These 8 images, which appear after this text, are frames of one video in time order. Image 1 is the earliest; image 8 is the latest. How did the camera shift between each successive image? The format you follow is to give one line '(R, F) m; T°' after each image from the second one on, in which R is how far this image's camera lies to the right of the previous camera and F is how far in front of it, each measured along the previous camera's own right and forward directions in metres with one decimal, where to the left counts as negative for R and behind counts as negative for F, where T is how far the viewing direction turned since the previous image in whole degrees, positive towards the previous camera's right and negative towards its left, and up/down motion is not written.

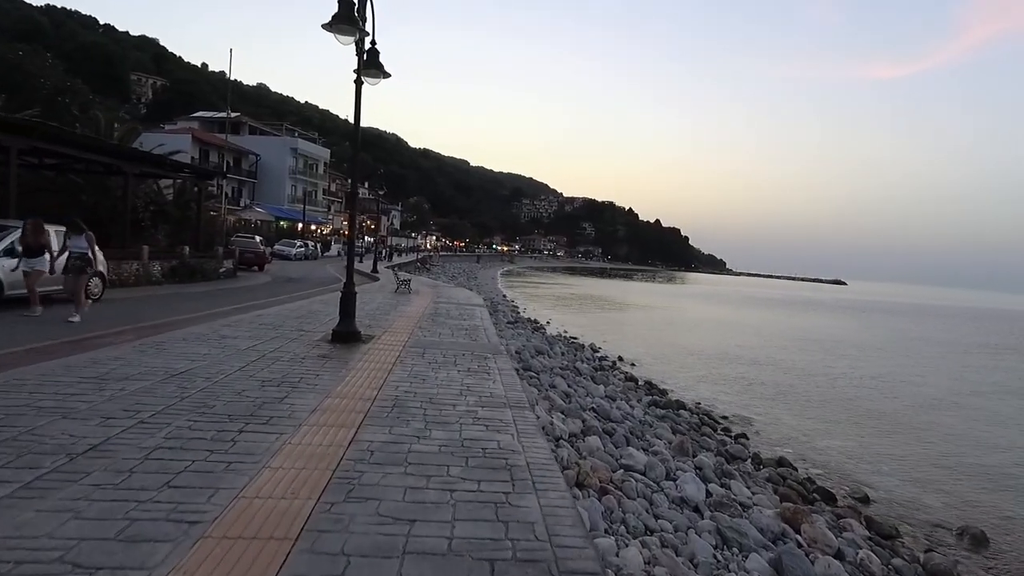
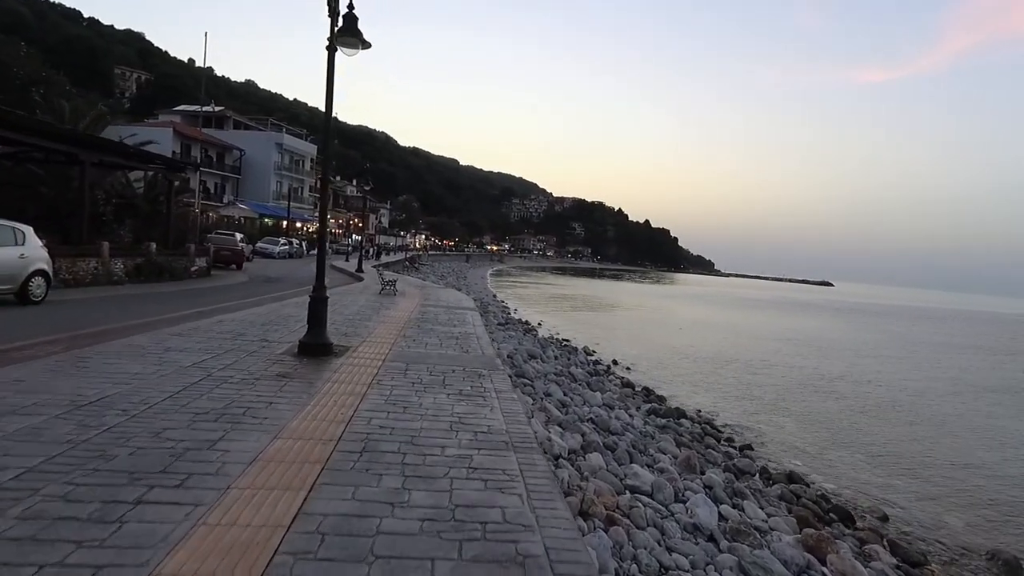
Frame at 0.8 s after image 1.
(-0.1, +0.8) m; +1°
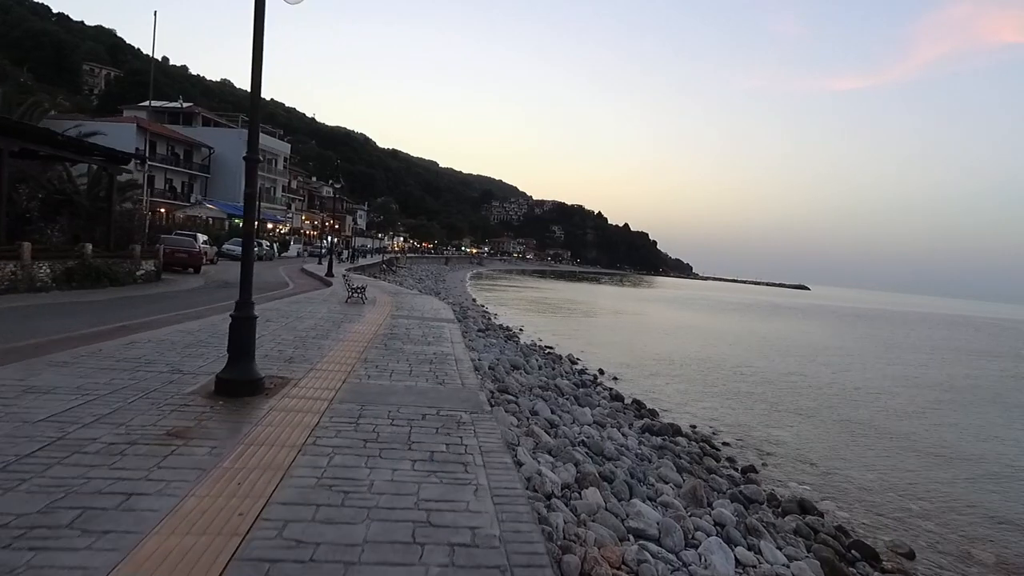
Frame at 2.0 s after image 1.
(-0.1, +1.2) m; +2°
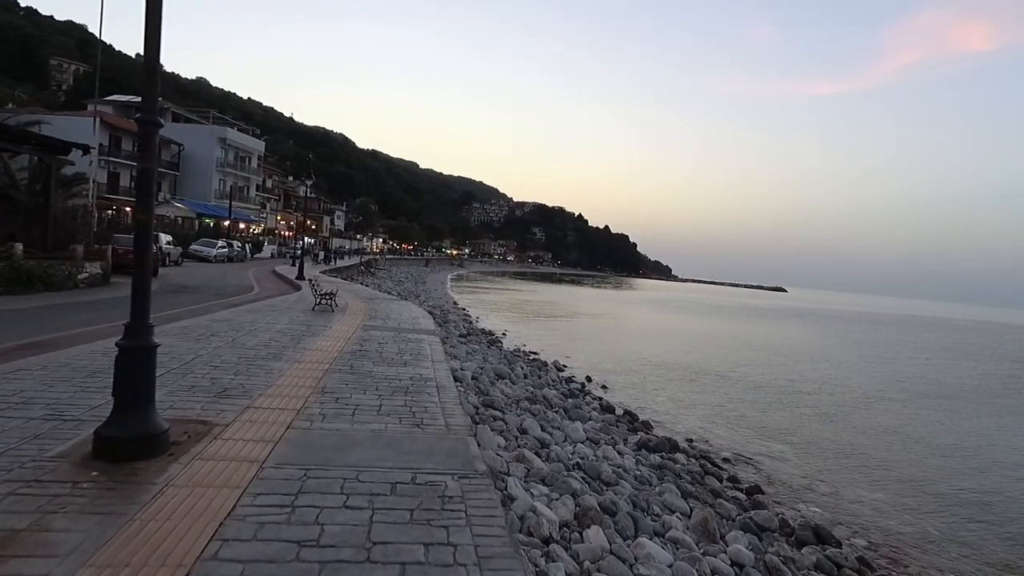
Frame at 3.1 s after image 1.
(-0.1, +1.0) m; +2°
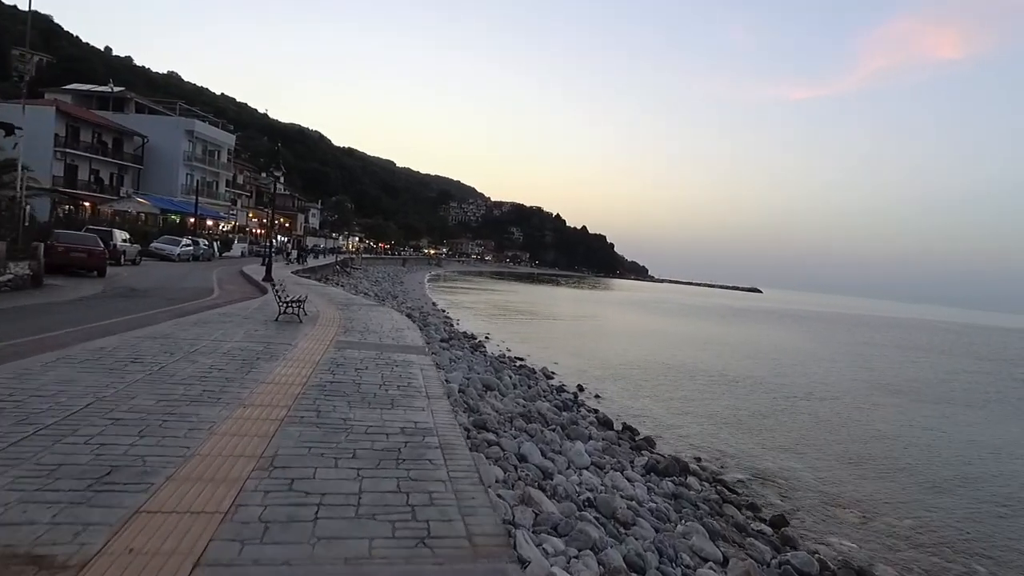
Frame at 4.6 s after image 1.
(-0.3, +1.4) m; +2°
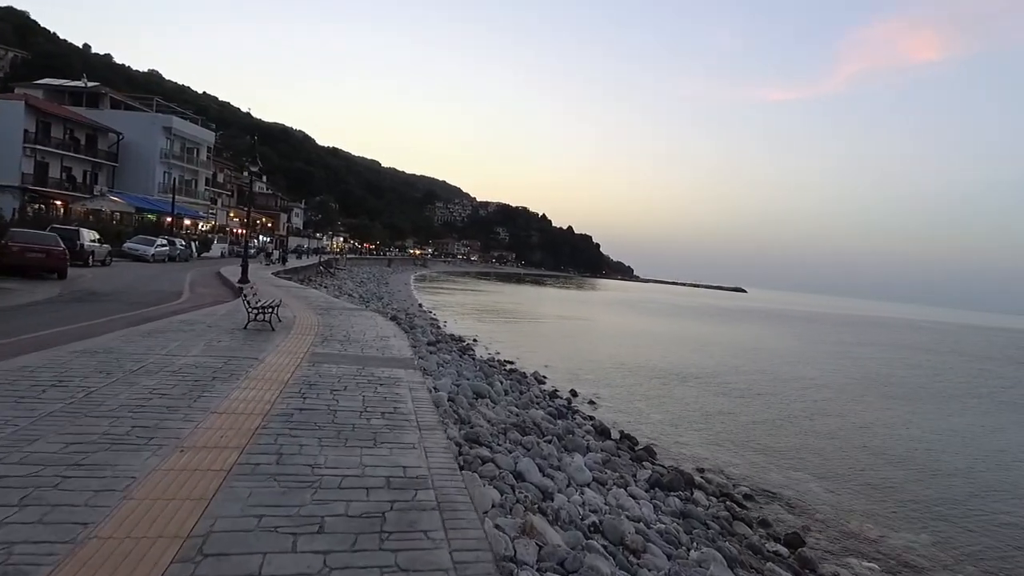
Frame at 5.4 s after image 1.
(-0.1, +0.8) m; +1°
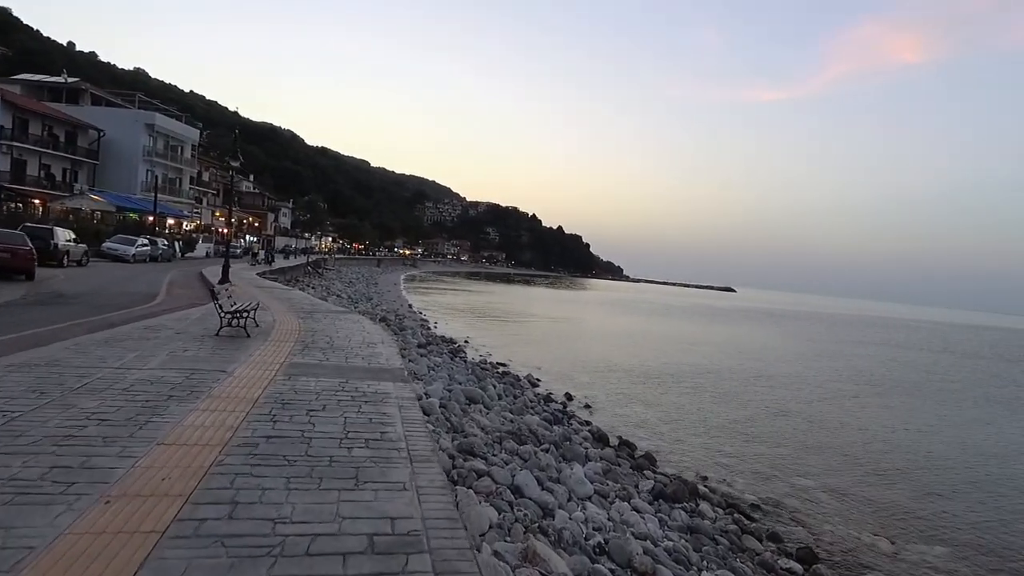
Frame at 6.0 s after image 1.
(-0.1, +0.6) m; +1°
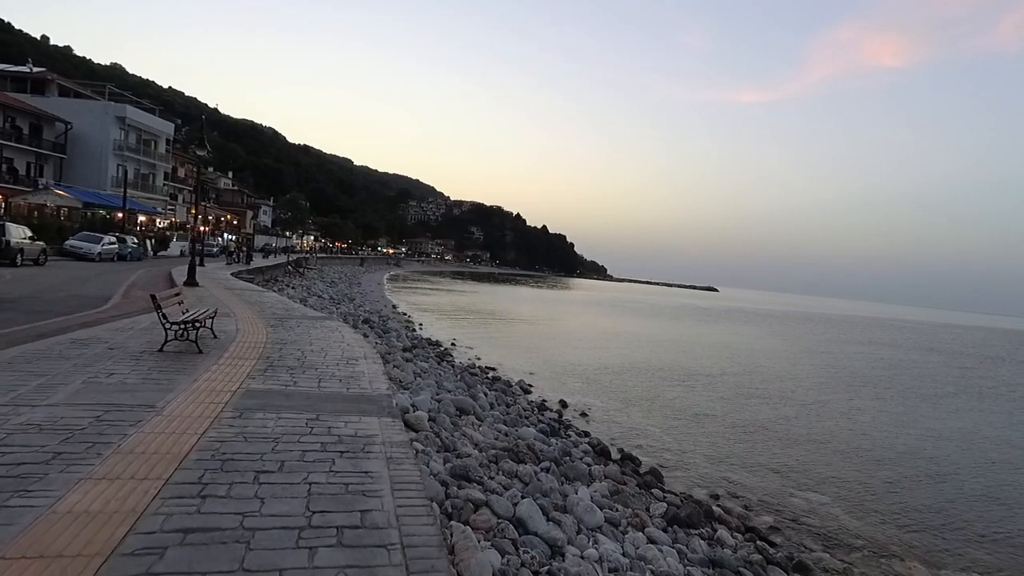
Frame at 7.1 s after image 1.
(-0.2, +1.0) m; +1°
